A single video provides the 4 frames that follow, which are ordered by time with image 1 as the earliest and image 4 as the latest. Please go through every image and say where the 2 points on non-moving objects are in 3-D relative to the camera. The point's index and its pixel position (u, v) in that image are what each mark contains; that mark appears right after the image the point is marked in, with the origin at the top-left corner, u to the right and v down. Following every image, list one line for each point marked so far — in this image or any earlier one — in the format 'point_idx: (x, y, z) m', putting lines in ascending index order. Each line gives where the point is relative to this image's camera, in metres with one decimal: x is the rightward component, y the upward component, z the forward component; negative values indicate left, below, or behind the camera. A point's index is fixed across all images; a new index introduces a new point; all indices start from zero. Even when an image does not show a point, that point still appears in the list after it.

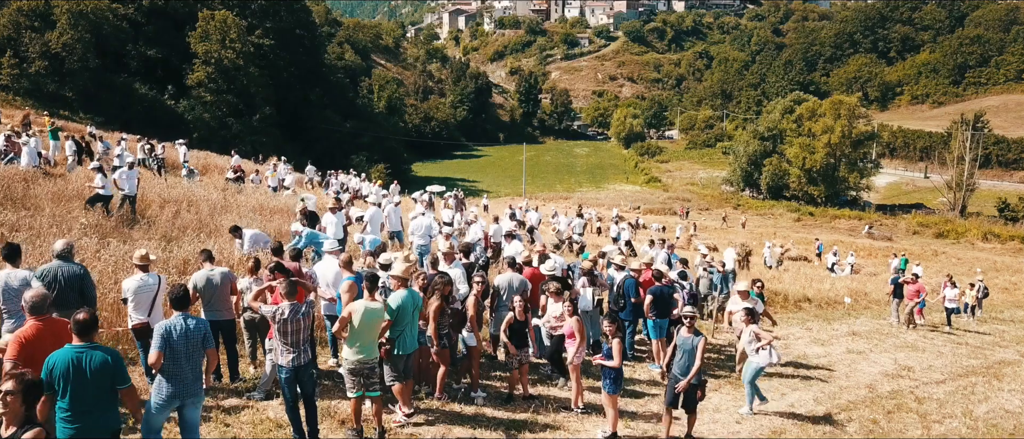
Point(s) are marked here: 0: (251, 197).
0: (-3.0, +0.3, +13.7) m
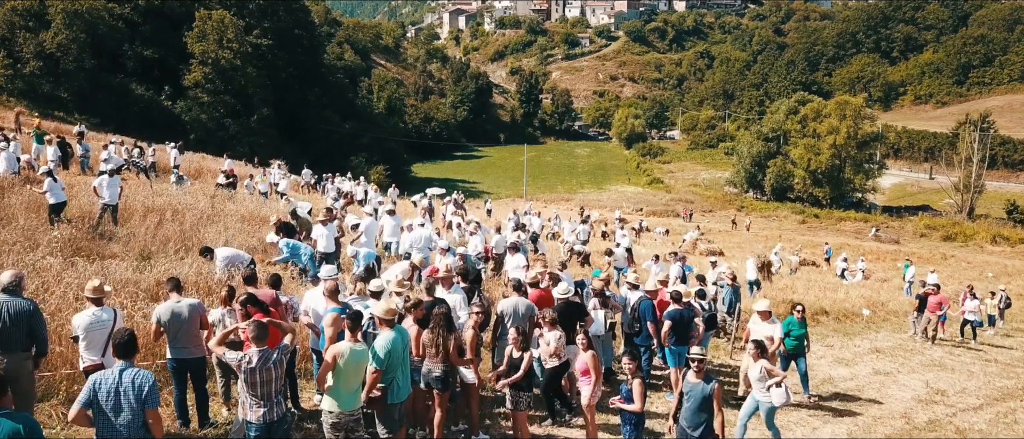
0: (-3.0, +0.2, +13.1) m
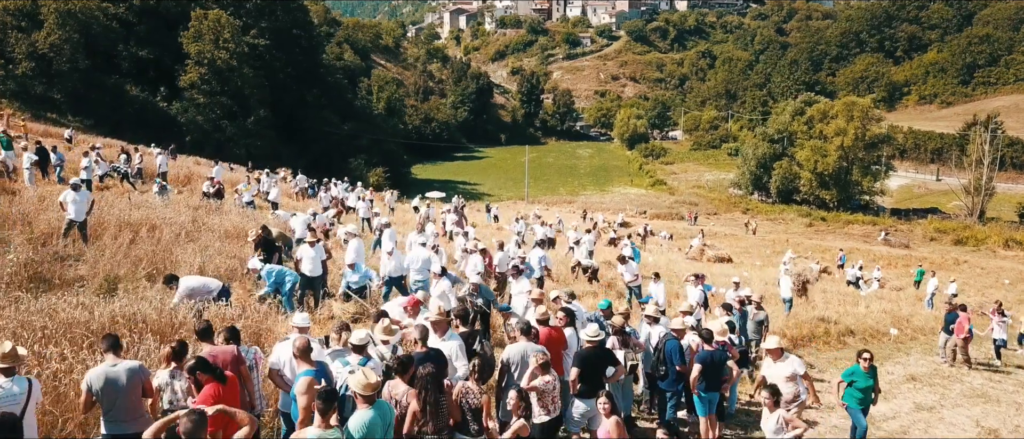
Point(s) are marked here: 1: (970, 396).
0: (-3.0, 0.0, +12.2) m
1: (+3.6, -1.4, +9.4) m
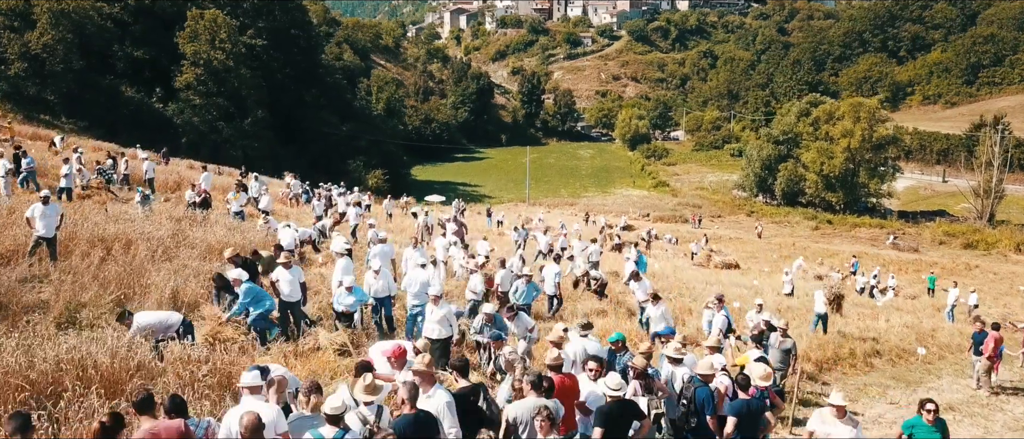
0: (-2.9, -0.1, +11.5) m
1: (+3.7, -1.5, +8.6) m
